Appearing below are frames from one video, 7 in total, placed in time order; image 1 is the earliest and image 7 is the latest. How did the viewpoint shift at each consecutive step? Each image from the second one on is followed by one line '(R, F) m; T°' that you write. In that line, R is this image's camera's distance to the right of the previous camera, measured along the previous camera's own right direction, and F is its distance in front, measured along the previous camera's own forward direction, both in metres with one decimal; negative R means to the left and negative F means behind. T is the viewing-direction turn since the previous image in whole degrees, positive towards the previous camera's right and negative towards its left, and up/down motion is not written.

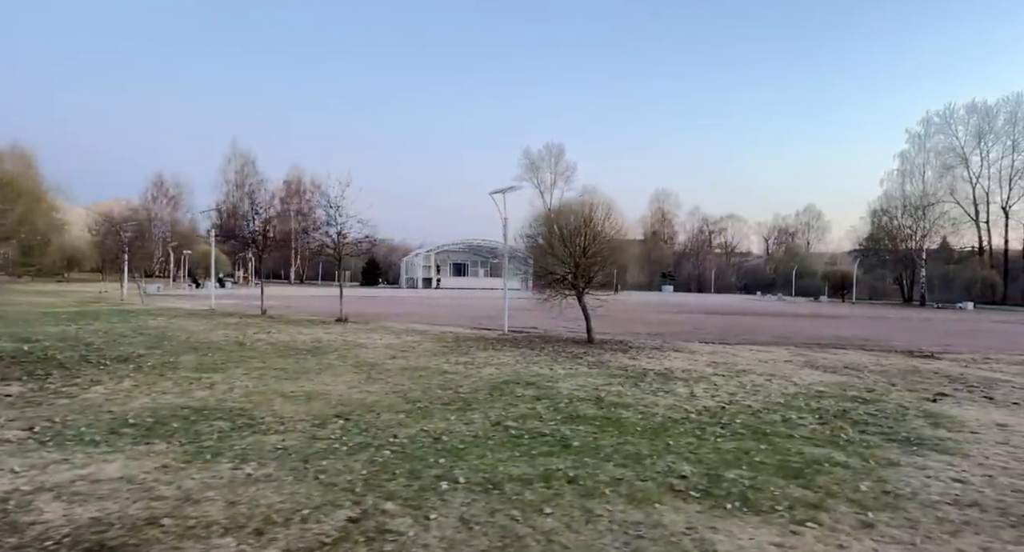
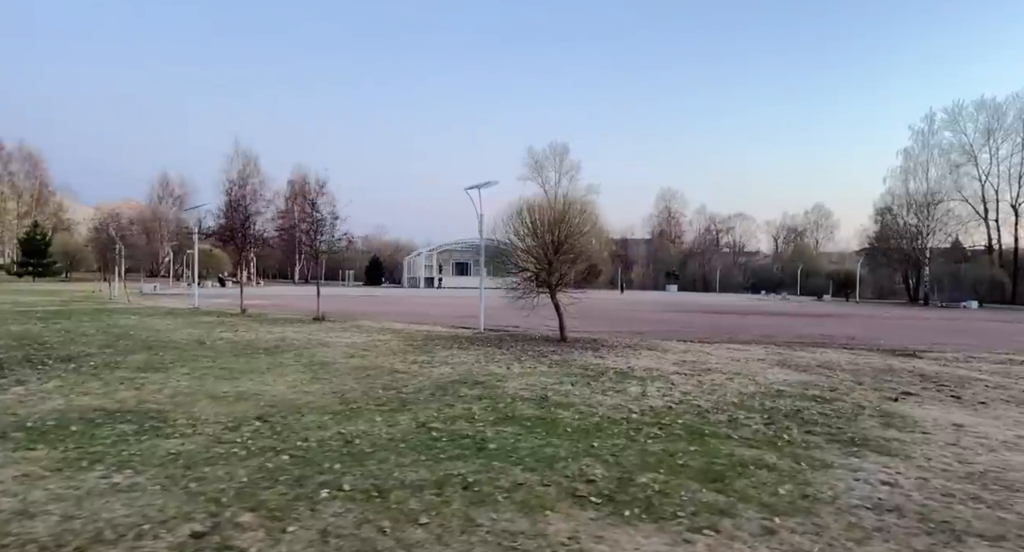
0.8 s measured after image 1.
(+0.4, +0.2) m; +1°
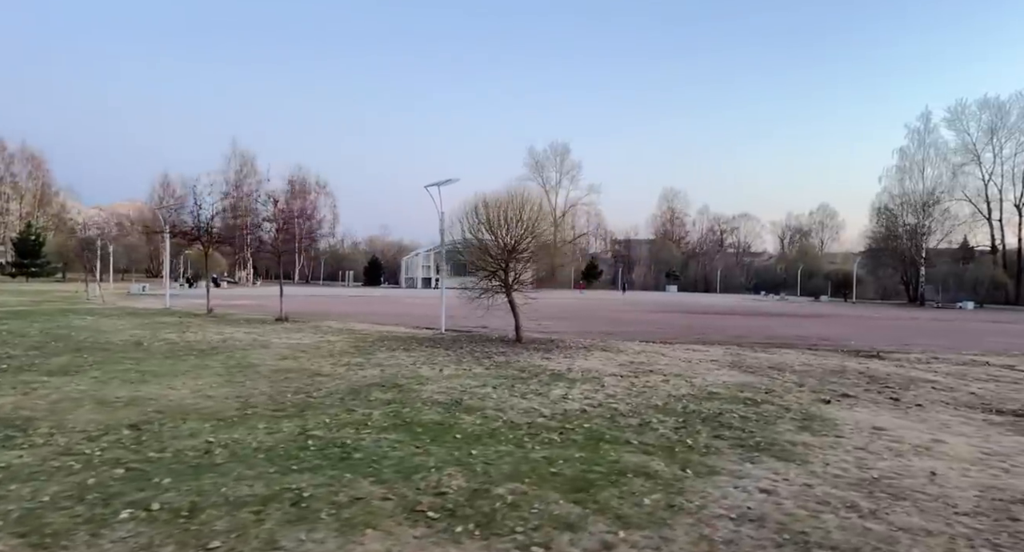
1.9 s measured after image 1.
(+0.6, +0.2) m; +2°
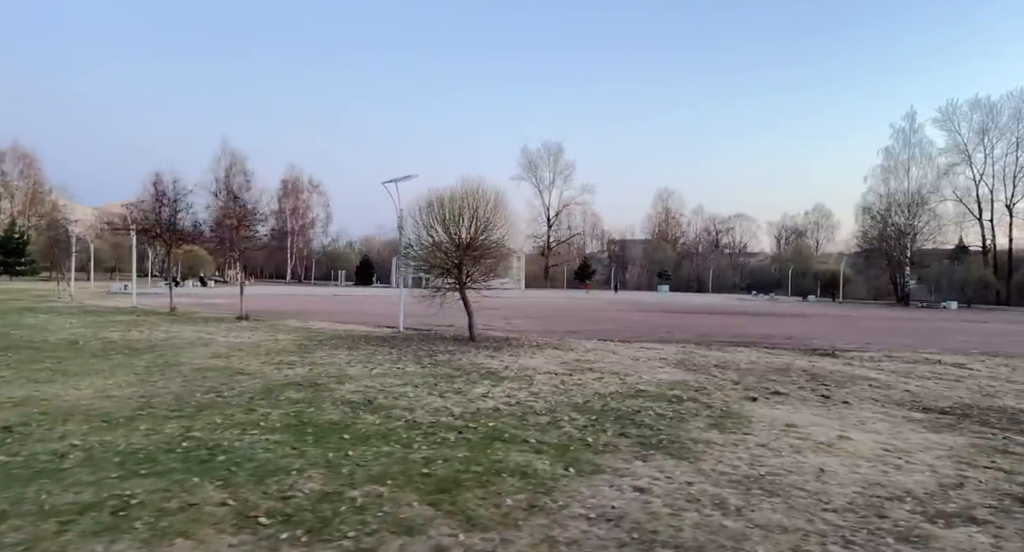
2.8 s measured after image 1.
(+0.5, +0.1) m; +2°
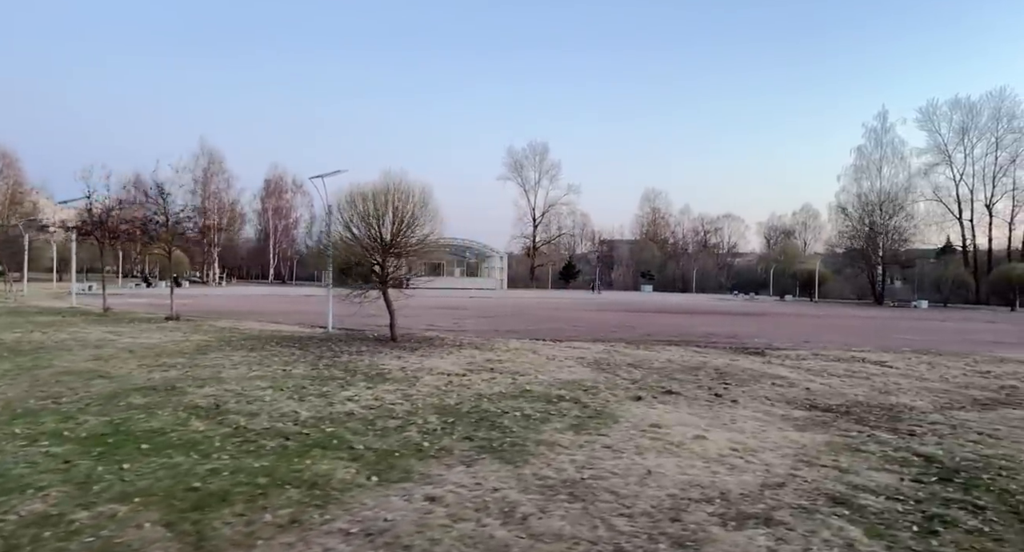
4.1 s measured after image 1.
(+0.8, +0.1) m; +4°
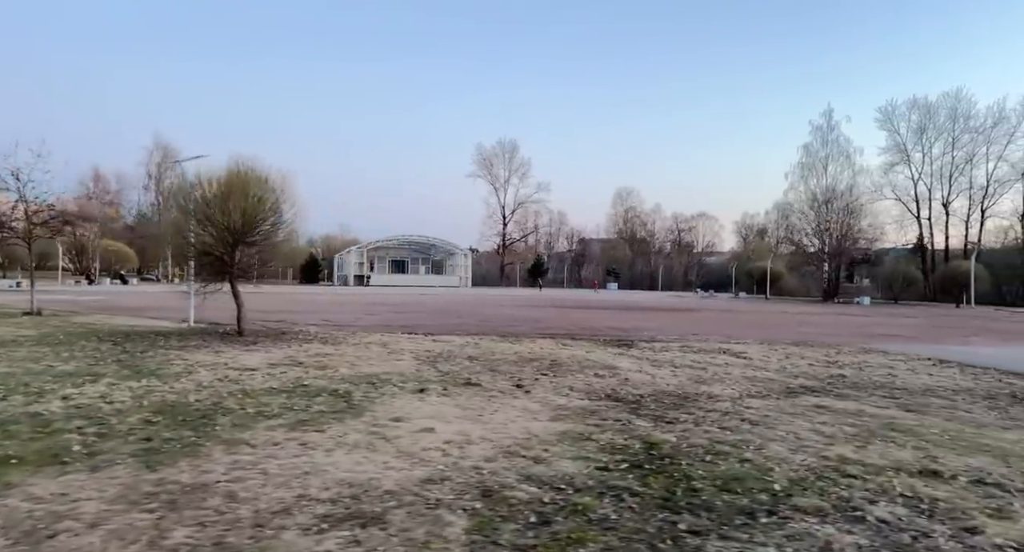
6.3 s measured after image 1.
(+1.5, +0.1) m; +7°
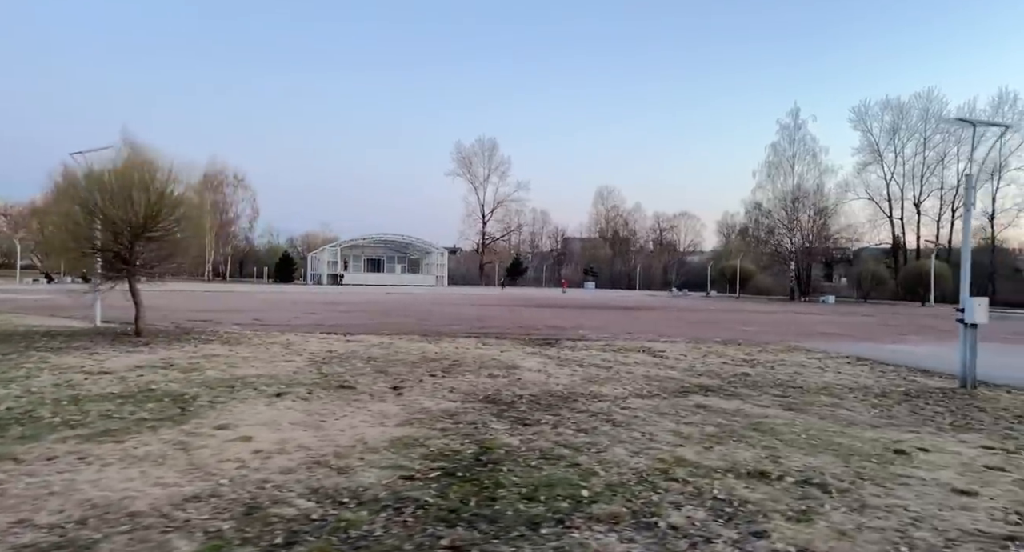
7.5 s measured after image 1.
(+0.9, +0.2) m; +4°
